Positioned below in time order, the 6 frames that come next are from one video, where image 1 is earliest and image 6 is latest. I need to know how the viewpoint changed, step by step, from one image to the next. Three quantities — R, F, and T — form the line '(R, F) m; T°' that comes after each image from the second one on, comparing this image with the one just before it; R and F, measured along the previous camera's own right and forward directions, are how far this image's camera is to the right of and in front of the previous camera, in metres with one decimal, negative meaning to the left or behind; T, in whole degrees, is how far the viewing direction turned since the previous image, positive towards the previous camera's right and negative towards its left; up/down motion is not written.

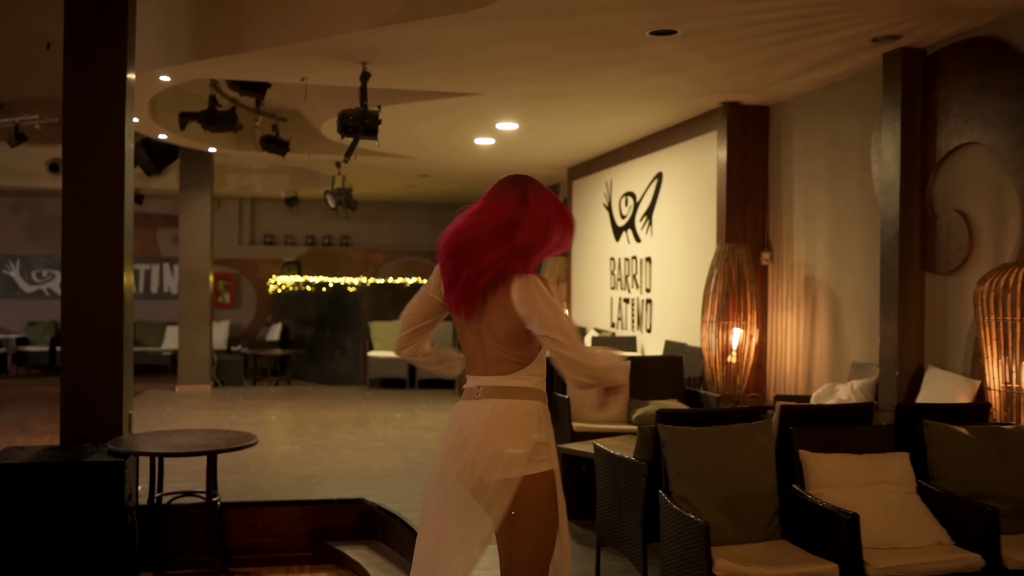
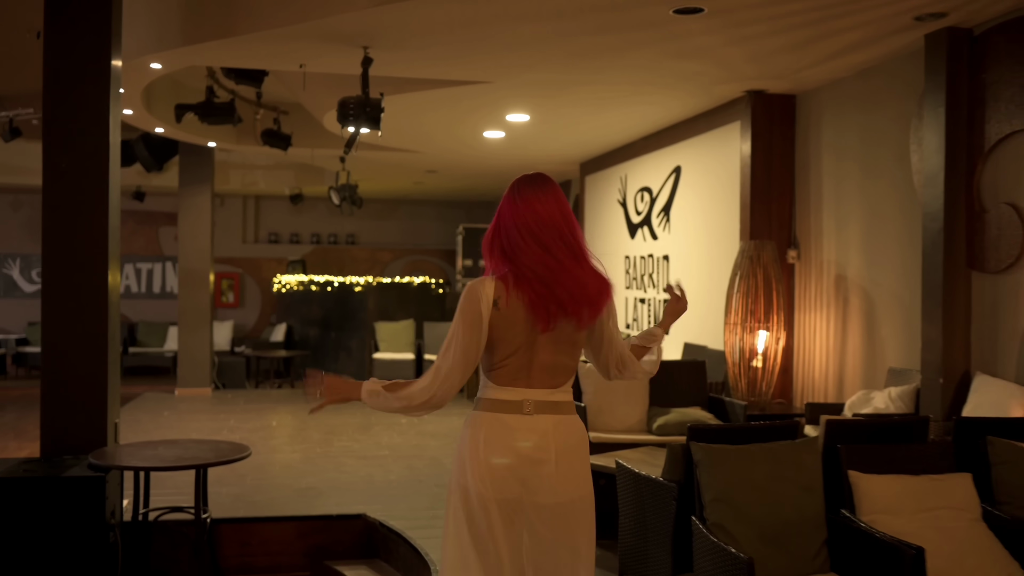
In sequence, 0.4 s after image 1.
(0.0, +0.4) m; -1°
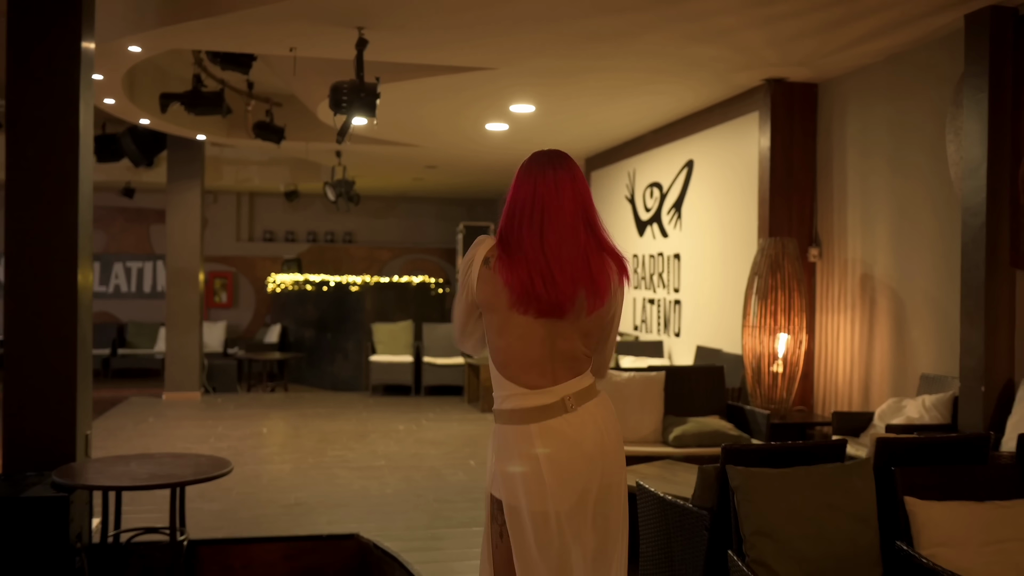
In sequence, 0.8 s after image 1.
(0.0, +0.4) m; 0°
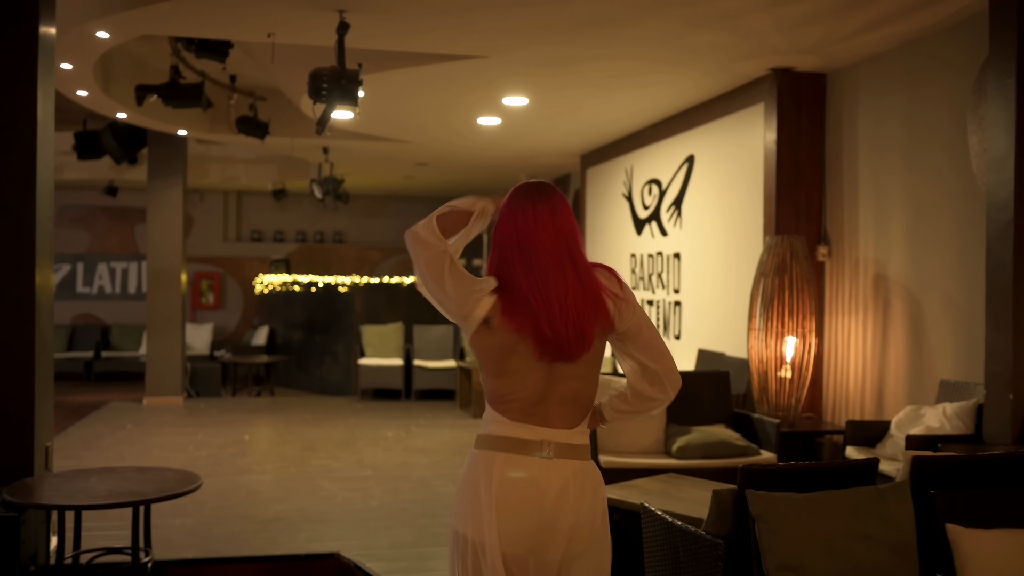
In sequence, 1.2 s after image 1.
(0.0, +0.3) m; 0°
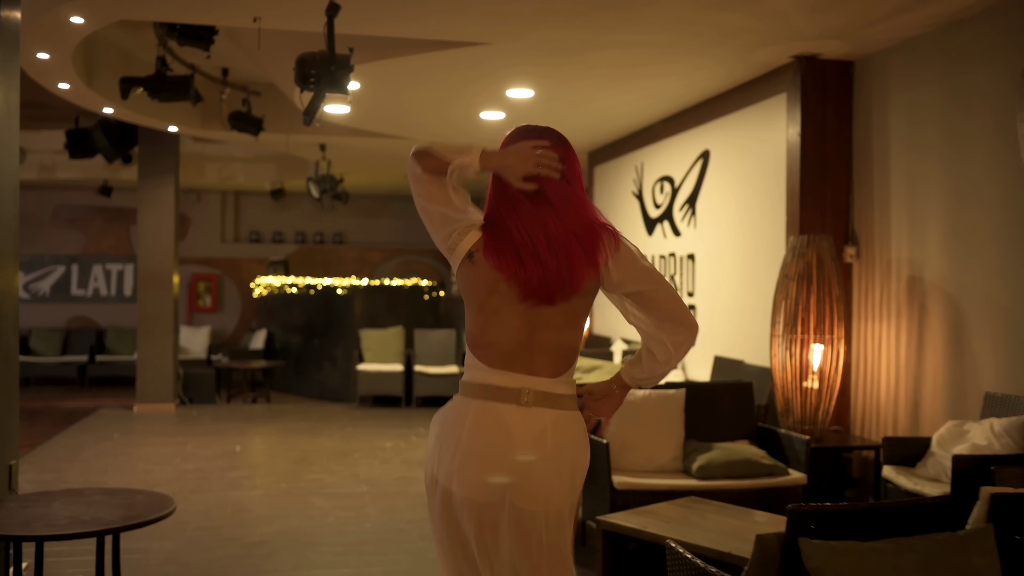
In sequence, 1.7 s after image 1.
(0.0, +0.4) m; 0°
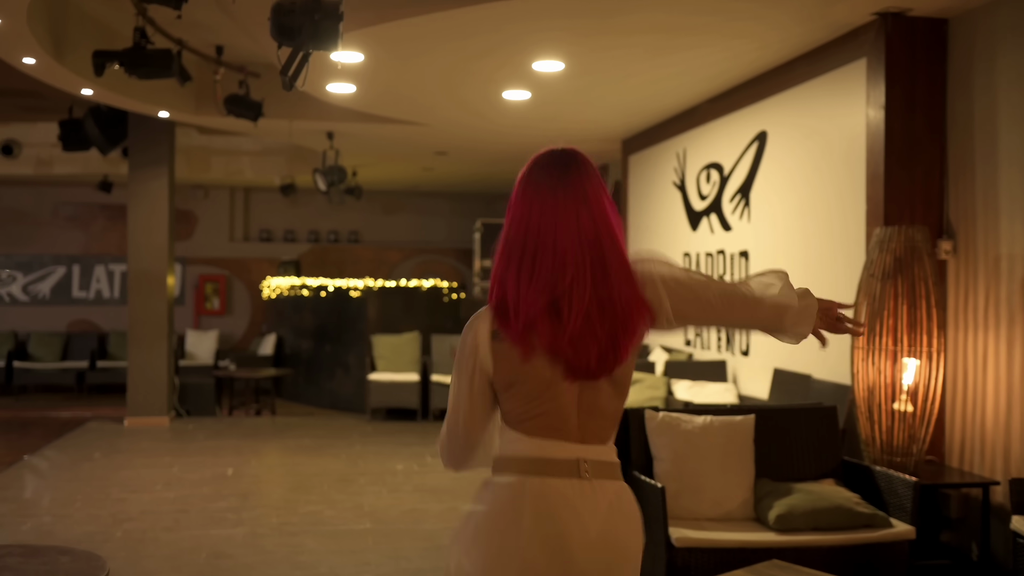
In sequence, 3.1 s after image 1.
(0.0, +0.8) m; -1°
